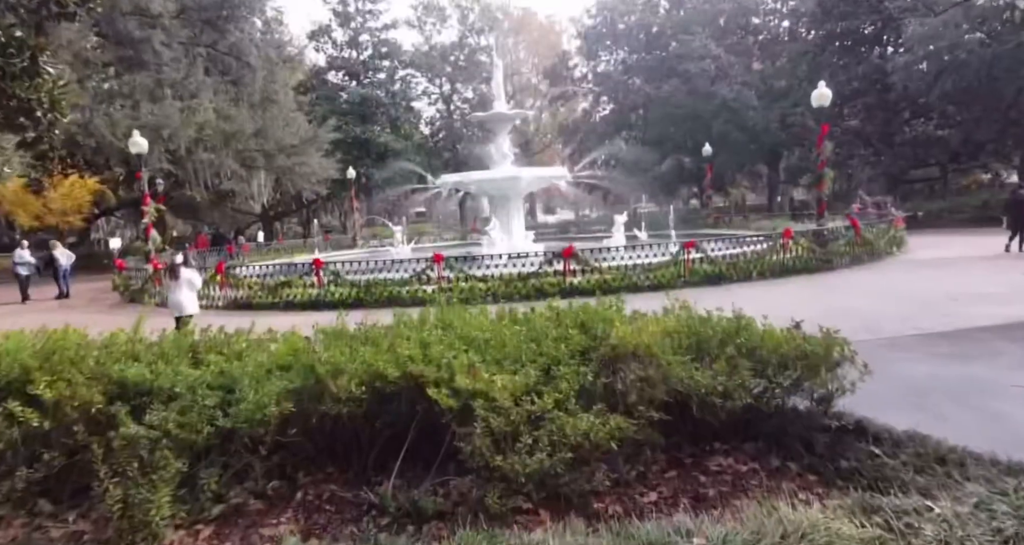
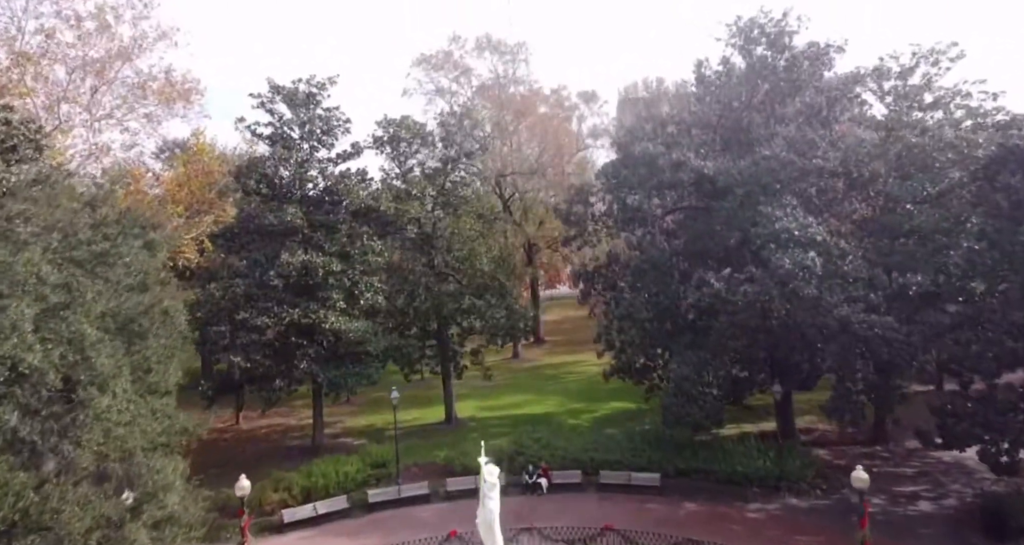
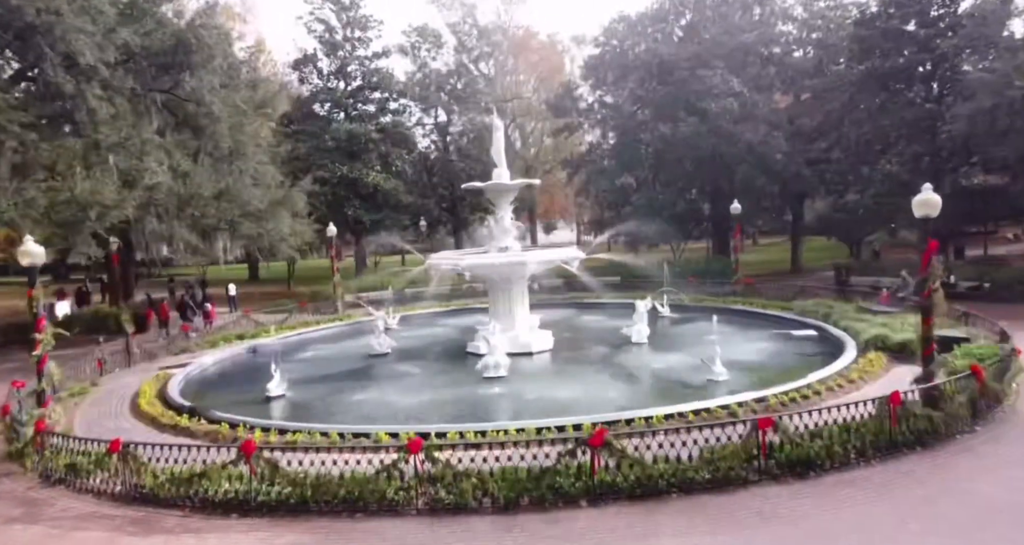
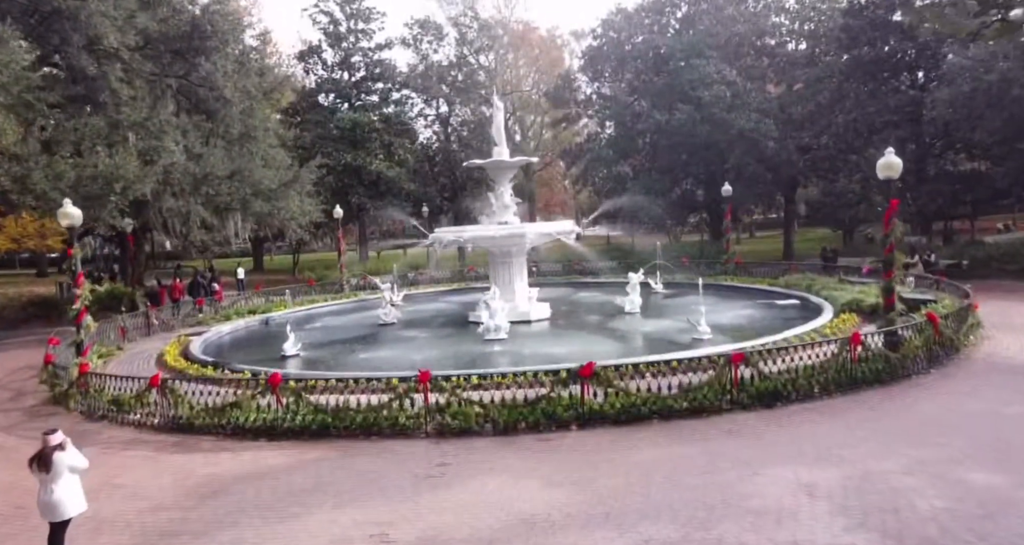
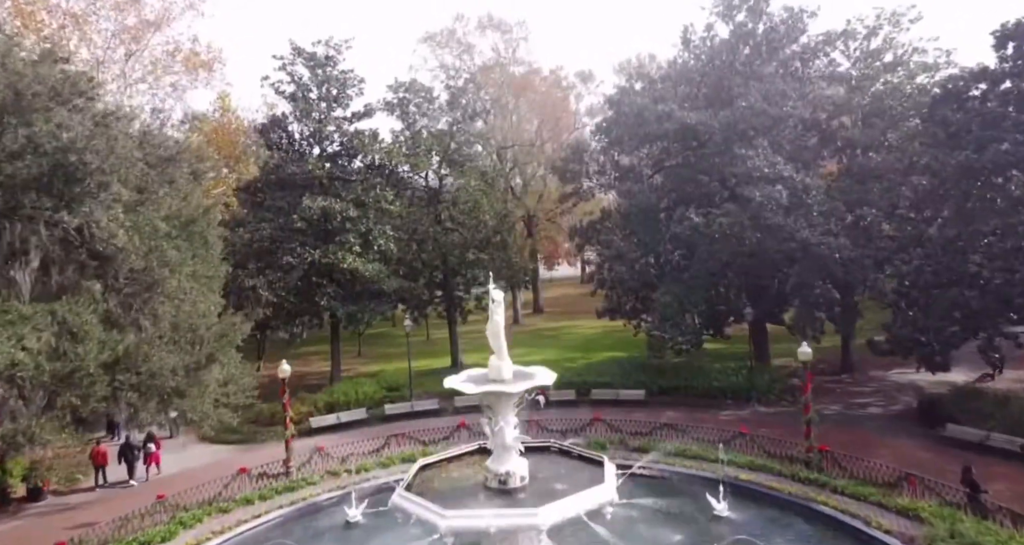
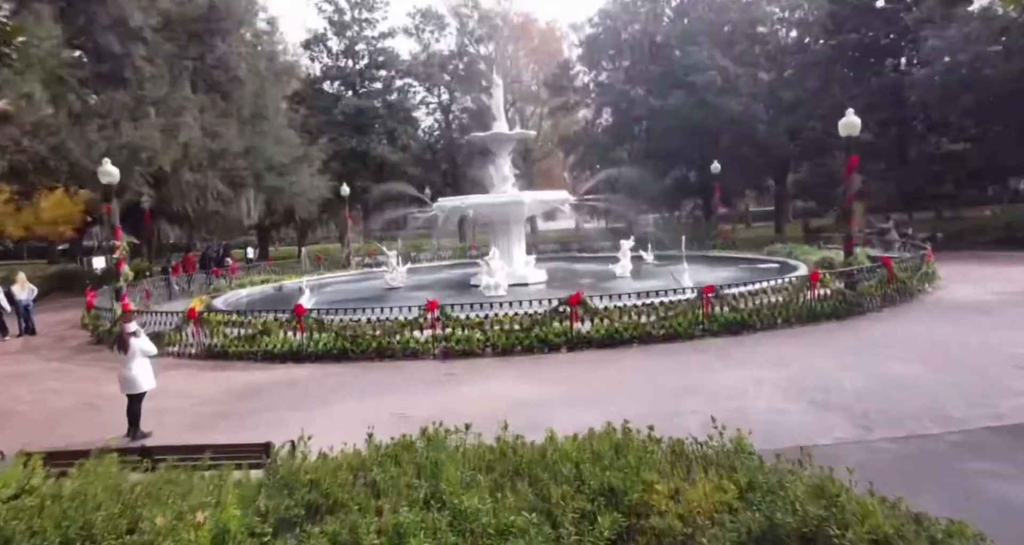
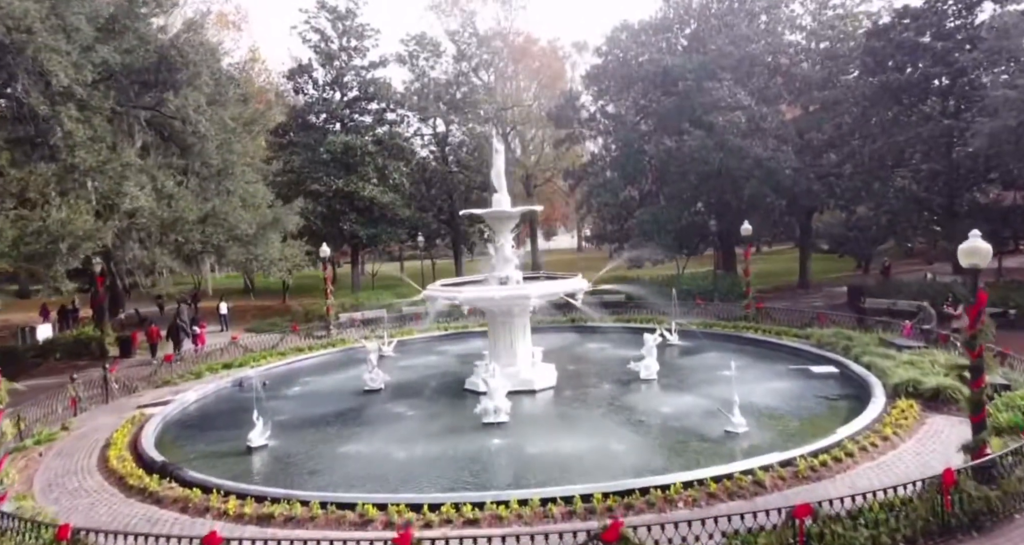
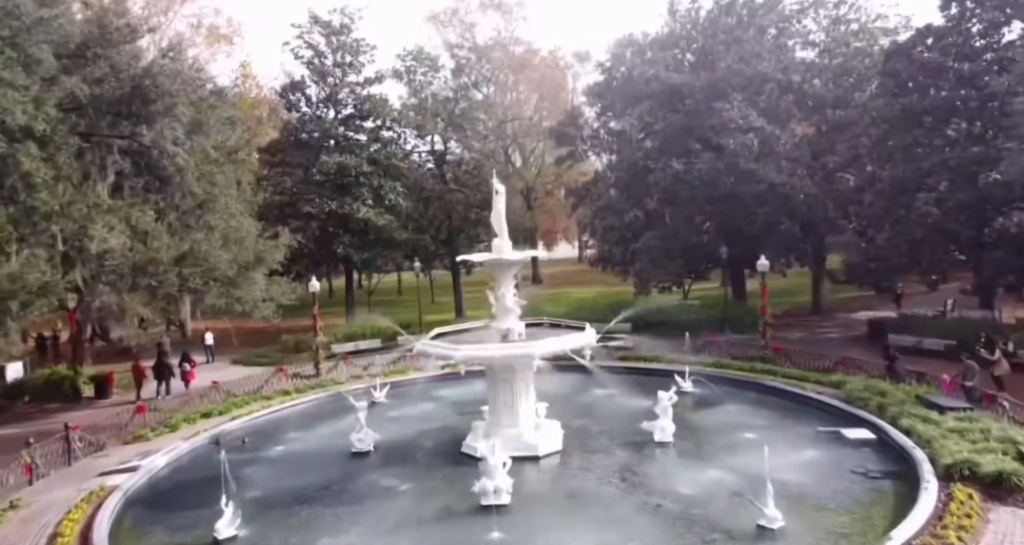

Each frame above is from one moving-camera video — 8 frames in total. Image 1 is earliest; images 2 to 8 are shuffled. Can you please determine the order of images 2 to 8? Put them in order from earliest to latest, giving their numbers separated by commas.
6, 4, 3, 7, 8, 5, 2
